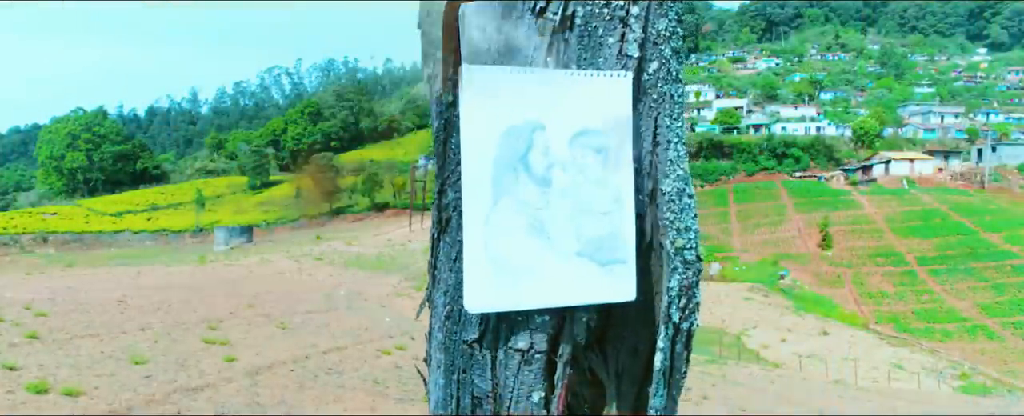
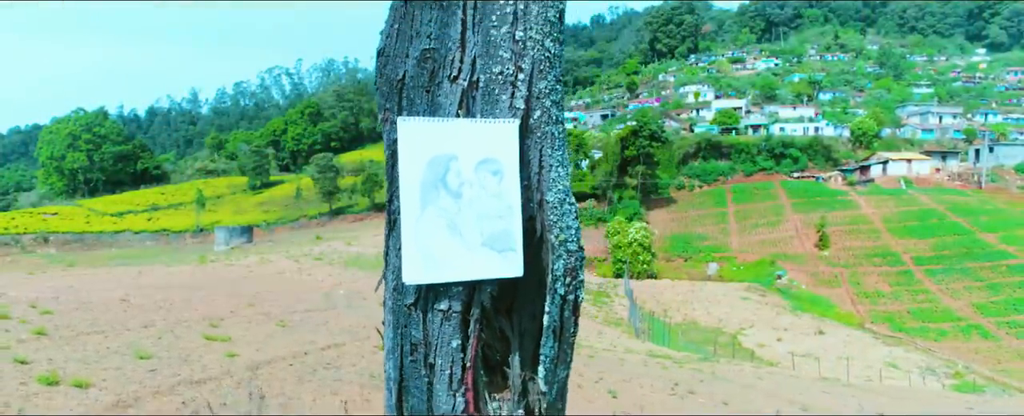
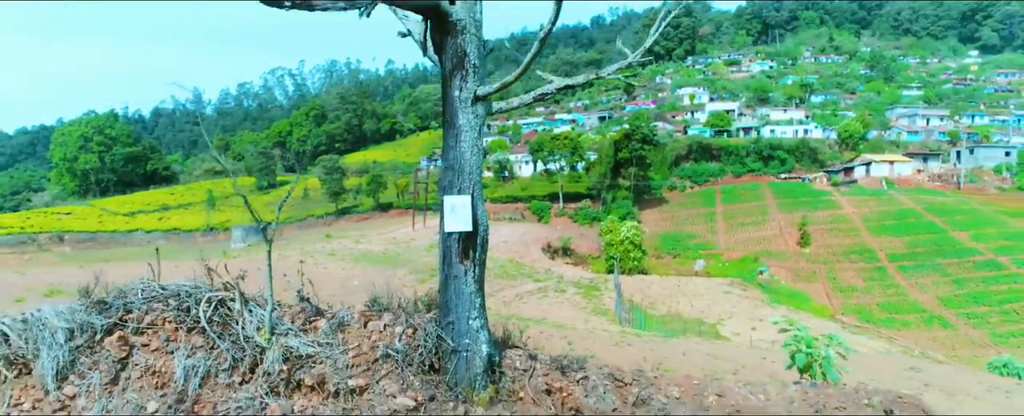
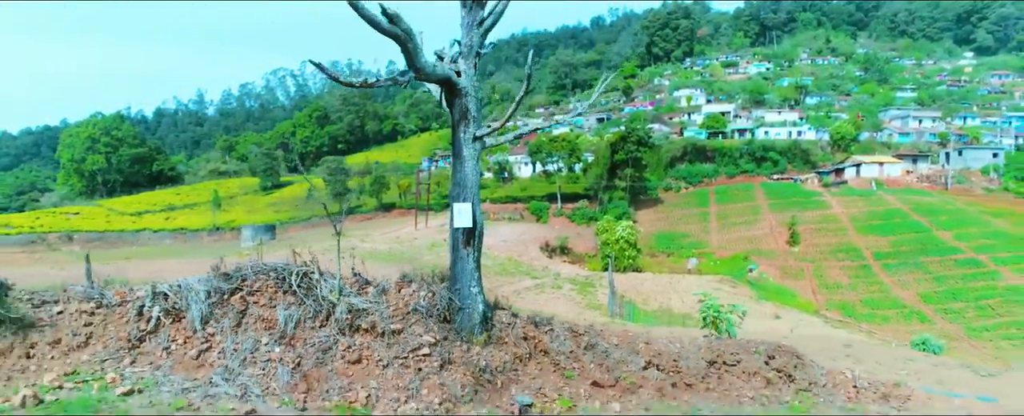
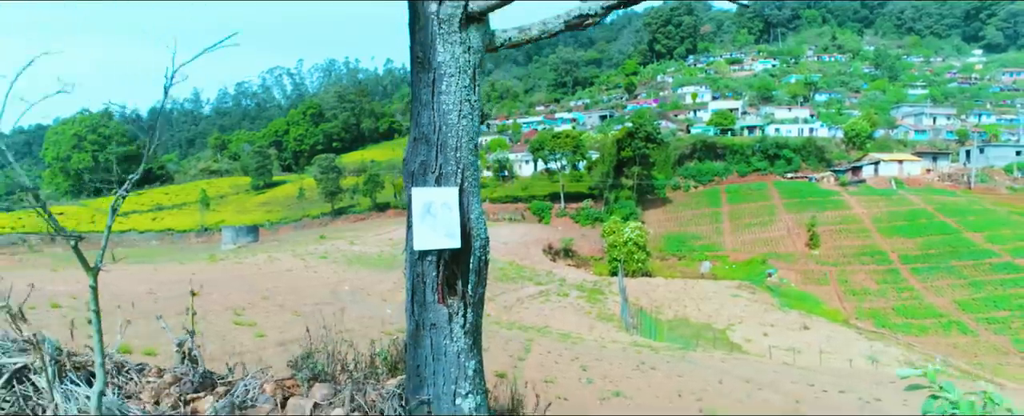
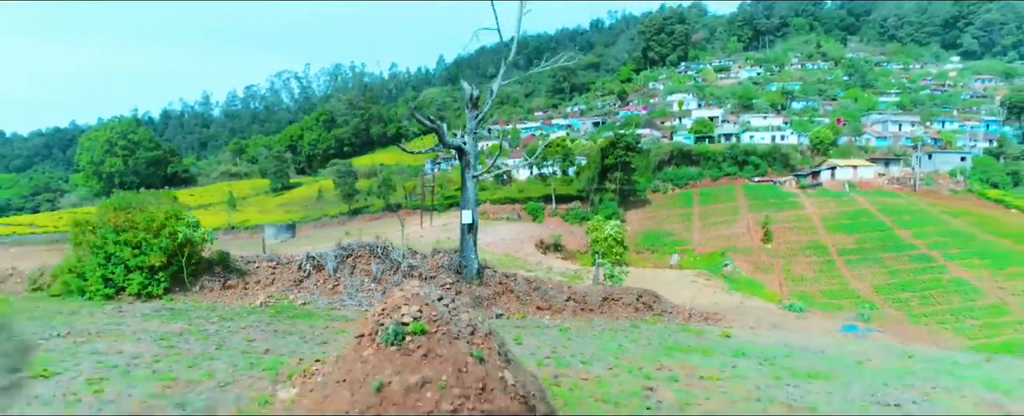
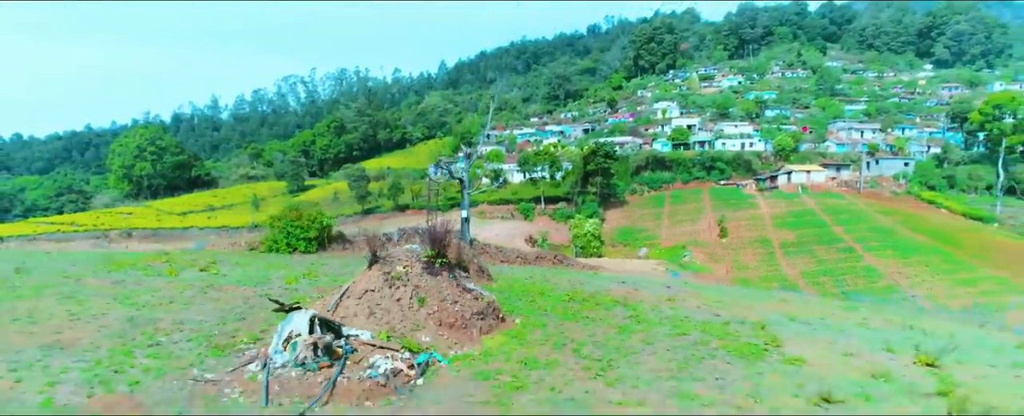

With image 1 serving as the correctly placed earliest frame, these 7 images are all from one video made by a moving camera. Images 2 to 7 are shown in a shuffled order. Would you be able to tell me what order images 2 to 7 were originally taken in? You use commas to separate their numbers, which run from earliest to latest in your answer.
2, 5, 3, 4, 6, 7
